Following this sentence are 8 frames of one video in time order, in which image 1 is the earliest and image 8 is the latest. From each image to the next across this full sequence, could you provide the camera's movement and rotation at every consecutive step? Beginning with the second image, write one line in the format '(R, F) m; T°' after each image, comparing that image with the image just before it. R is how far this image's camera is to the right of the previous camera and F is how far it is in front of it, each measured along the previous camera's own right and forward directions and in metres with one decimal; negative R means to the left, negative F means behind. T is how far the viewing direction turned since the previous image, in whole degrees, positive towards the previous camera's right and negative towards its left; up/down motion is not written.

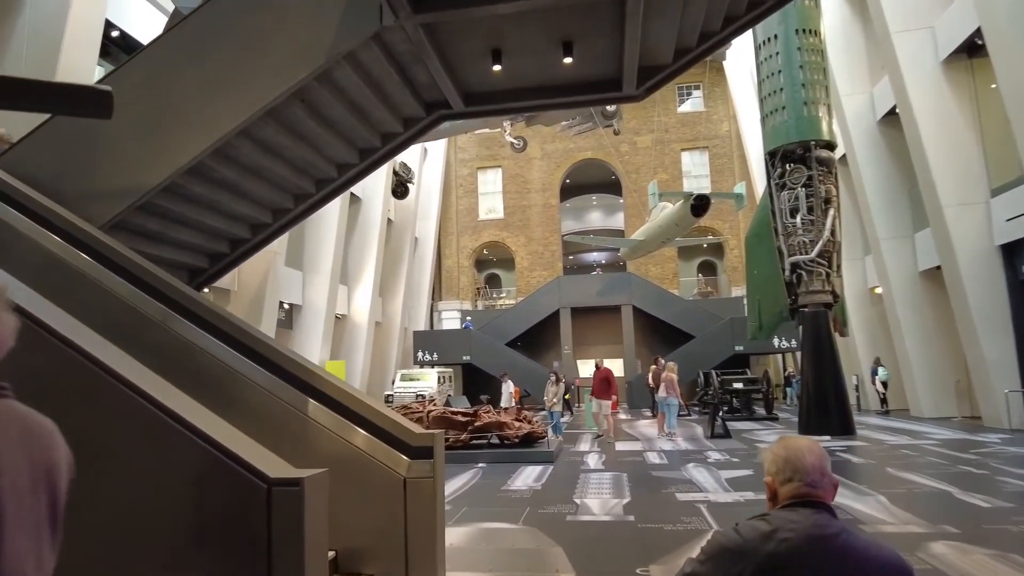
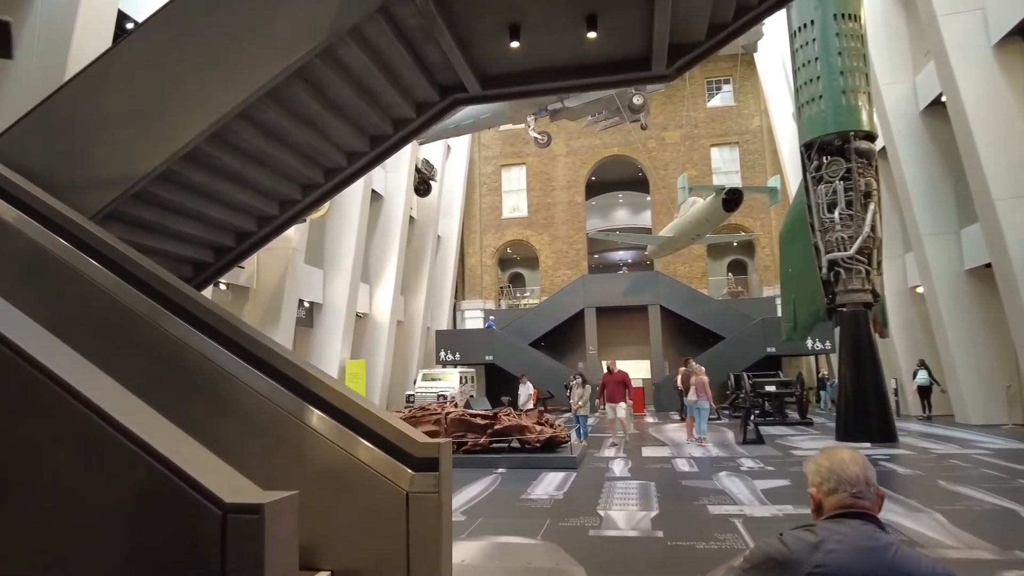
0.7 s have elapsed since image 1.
(0.0, +0.3) m; -2°
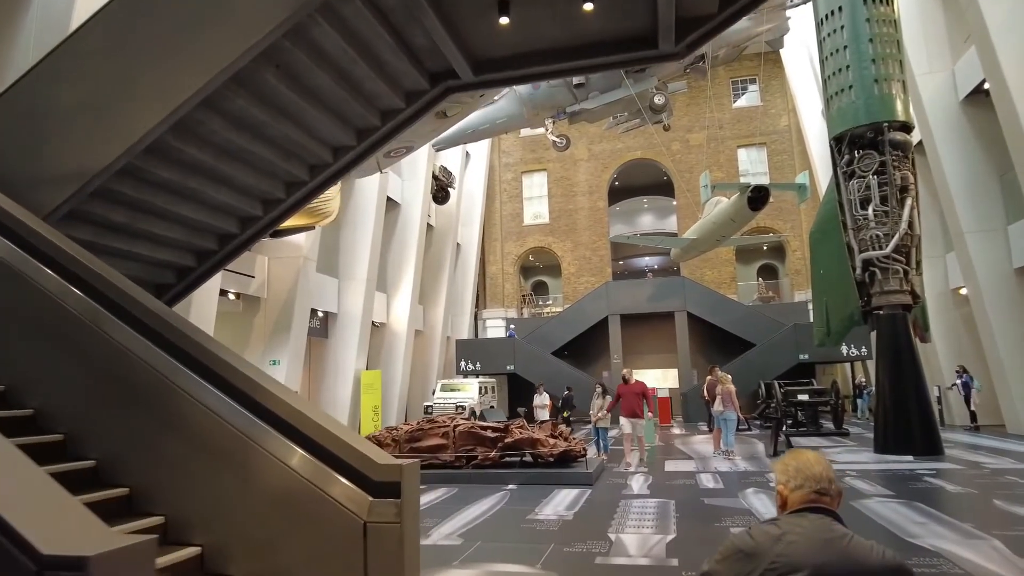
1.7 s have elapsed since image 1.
(+0.2, +0.4) m; -3°
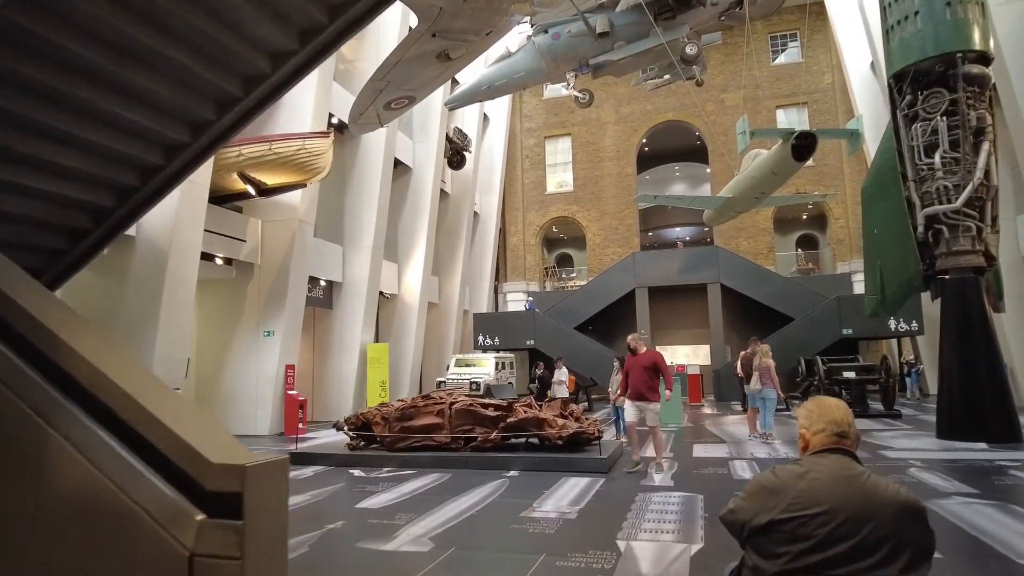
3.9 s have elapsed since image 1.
(+0.3, +1.0) m; -3°
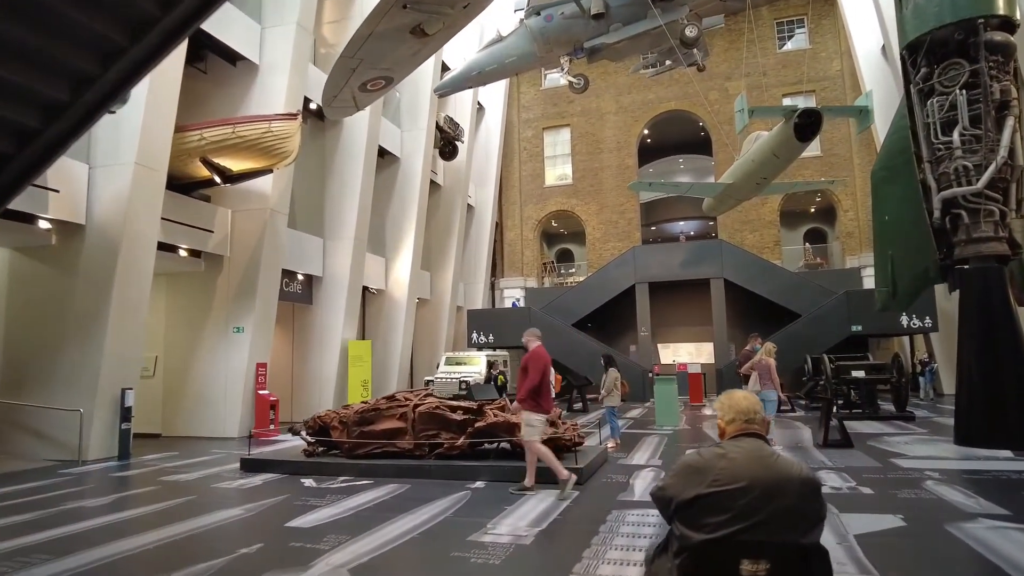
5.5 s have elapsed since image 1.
(+0.4, +0.6) m; -1°
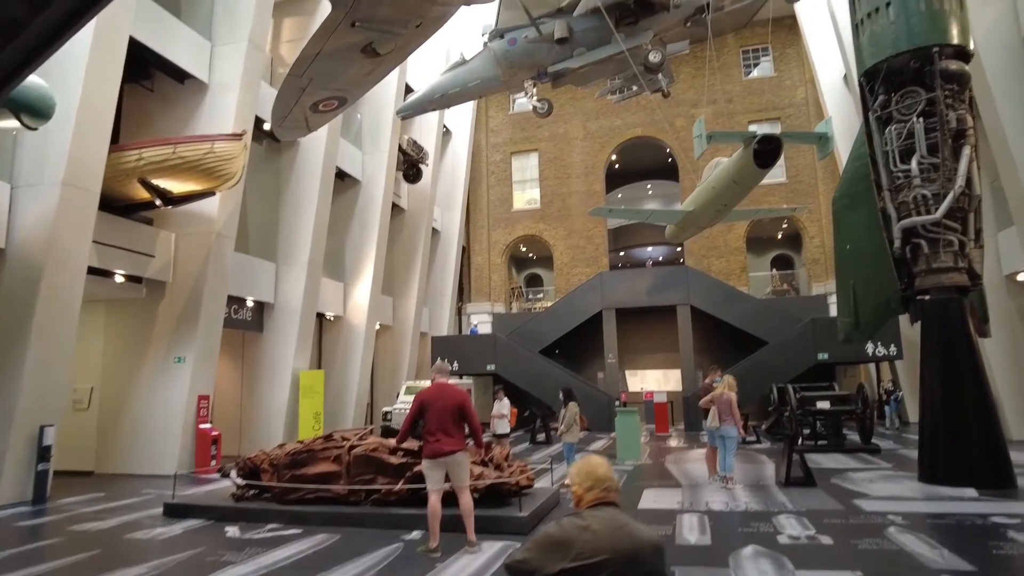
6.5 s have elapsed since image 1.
(+0.3, +0.3) m; +2°
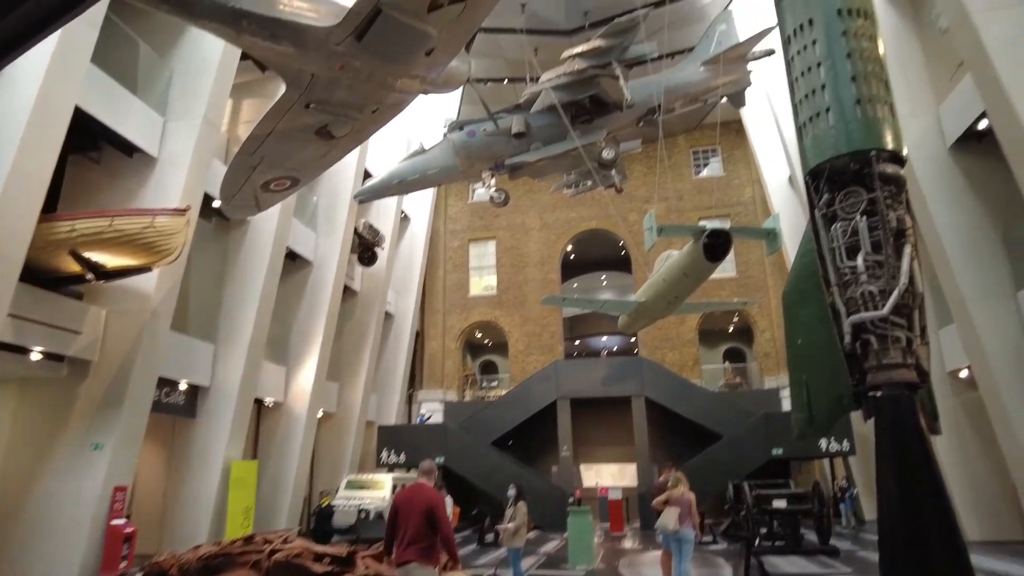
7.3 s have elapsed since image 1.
(+0.1, +0.2) m; +4°
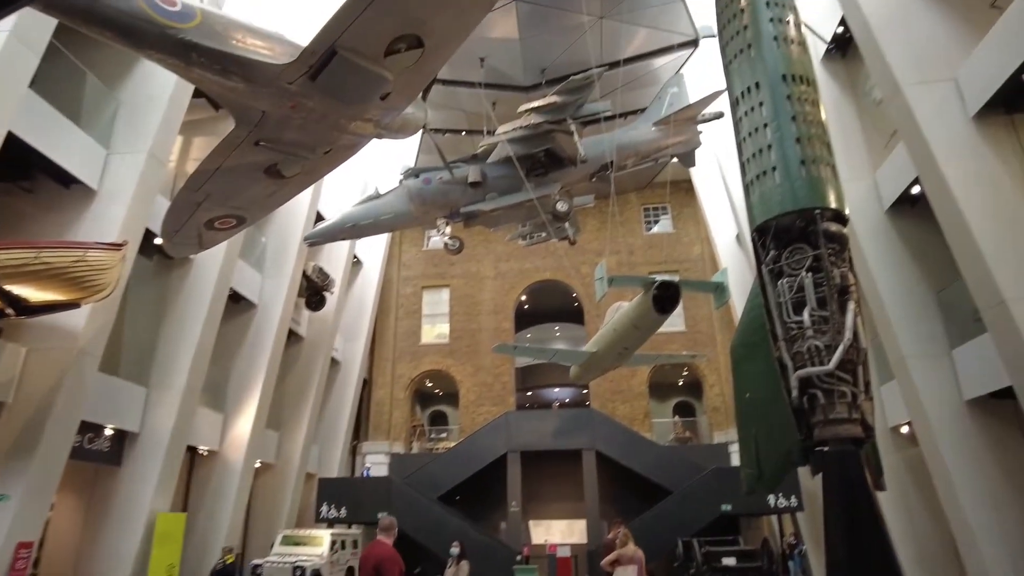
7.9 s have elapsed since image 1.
(0.0, +0.1) m; +4°
